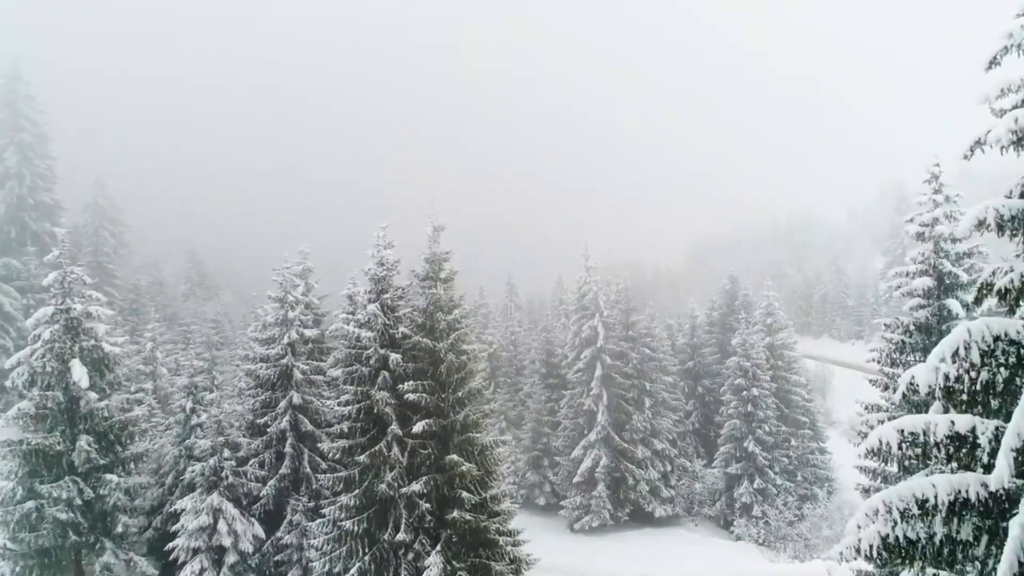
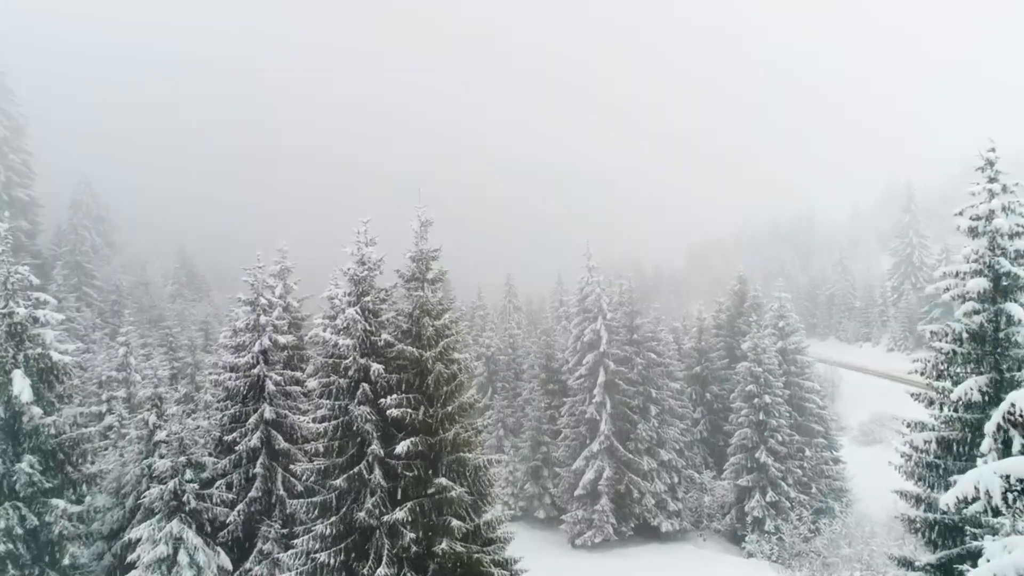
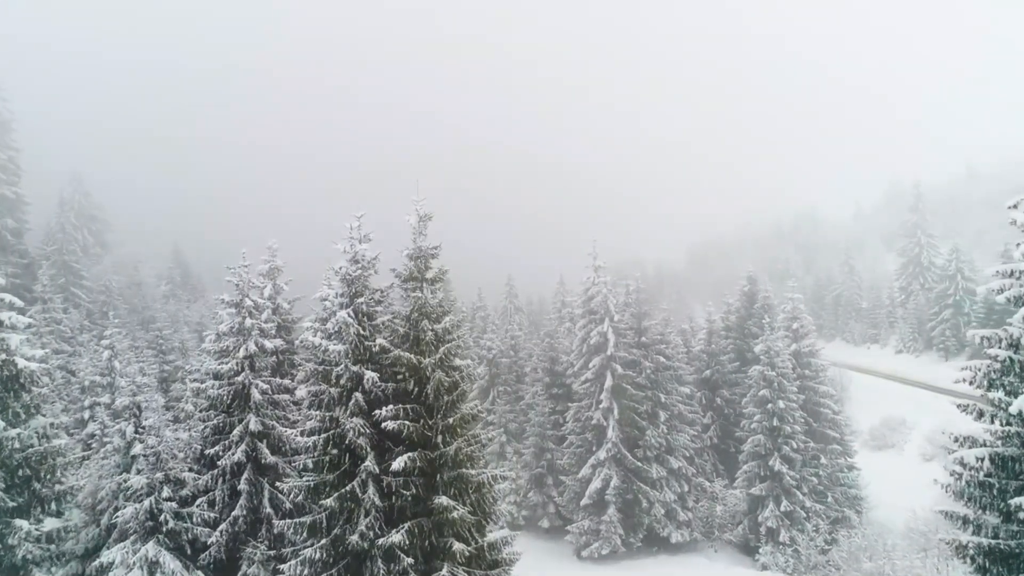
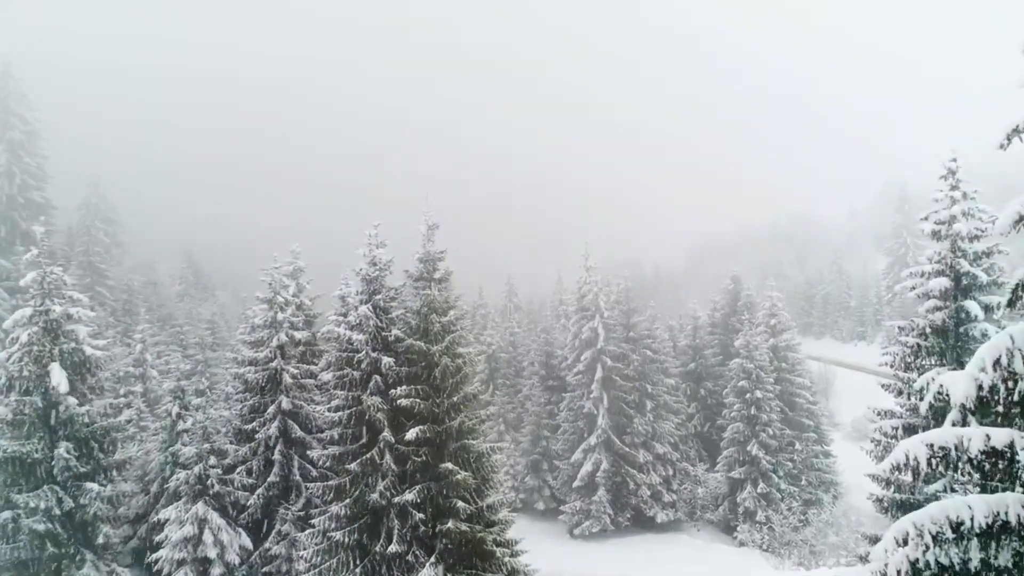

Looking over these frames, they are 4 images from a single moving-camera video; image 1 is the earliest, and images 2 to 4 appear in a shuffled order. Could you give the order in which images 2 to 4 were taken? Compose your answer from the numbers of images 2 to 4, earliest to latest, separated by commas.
4, 2, 3
